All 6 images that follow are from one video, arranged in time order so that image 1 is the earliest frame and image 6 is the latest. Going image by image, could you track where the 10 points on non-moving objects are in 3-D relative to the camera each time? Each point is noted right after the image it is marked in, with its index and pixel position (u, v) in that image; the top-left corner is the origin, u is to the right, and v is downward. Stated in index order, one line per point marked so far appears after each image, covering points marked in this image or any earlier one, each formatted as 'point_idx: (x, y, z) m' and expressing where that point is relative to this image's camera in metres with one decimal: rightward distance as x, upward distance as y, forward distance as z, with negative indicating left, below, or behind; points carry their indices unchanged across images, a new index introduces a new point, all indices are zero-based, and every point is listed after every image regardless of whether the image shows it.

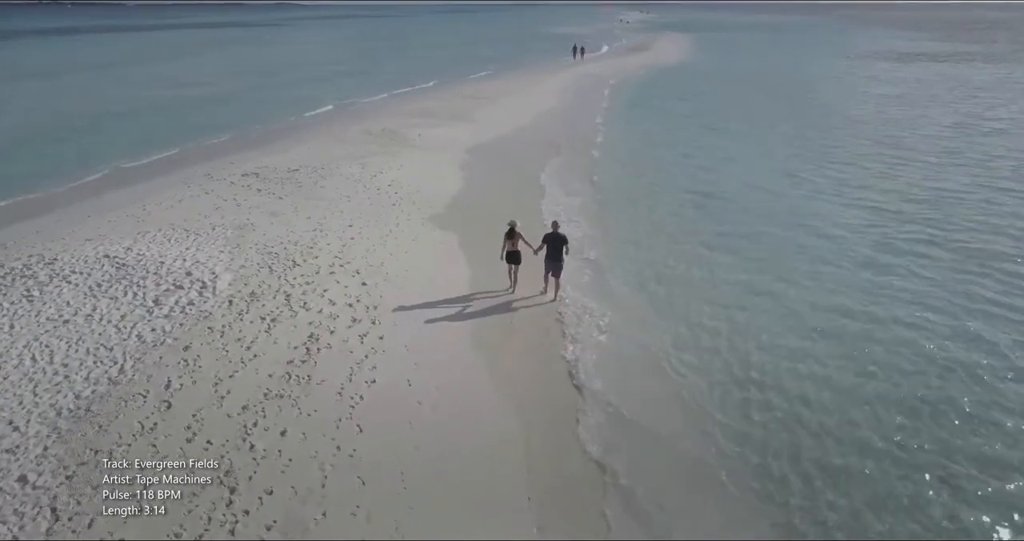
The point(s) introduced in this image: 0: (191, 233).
0: (-7.4, +0.9, +13.4) m
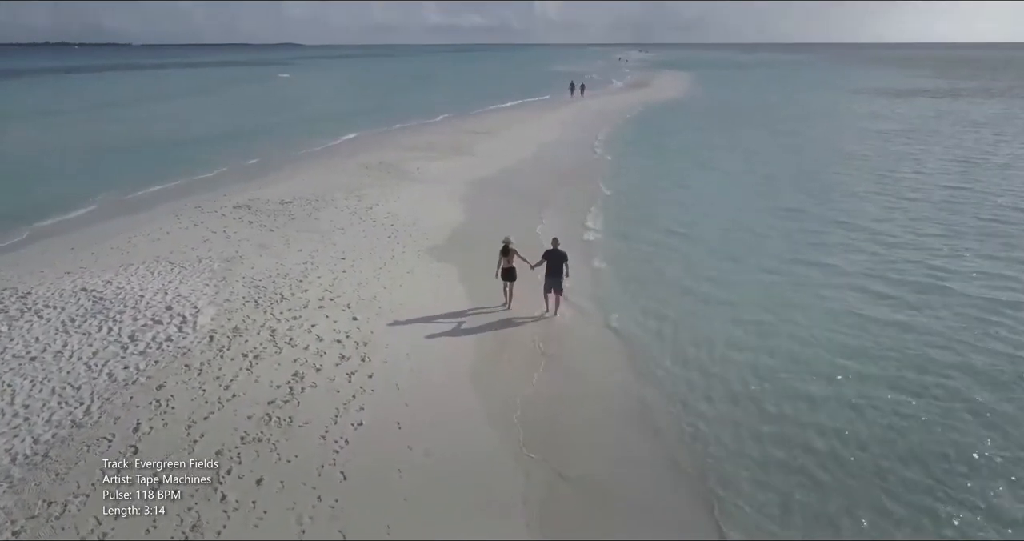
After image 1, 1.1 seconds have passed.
0: (-7.4, +0.1, +12.9) m
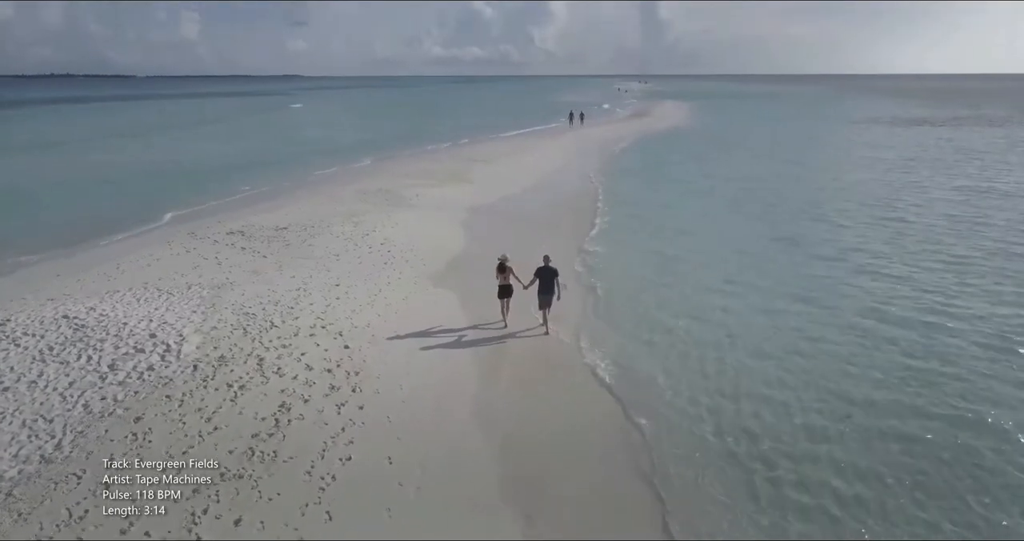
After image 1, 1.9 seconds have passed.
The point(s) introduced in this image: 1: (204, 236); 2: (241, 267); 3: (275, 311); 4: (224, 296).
0: (-7.5, -0.5, +12.5) m
1: (-8.9, +1.0, +16.9) m
2: (-6.7, +0.1, +14.3) m
3: (-4.8, -0.8, +12.0) m
4: (-6.2, -0.5, +12.5) m
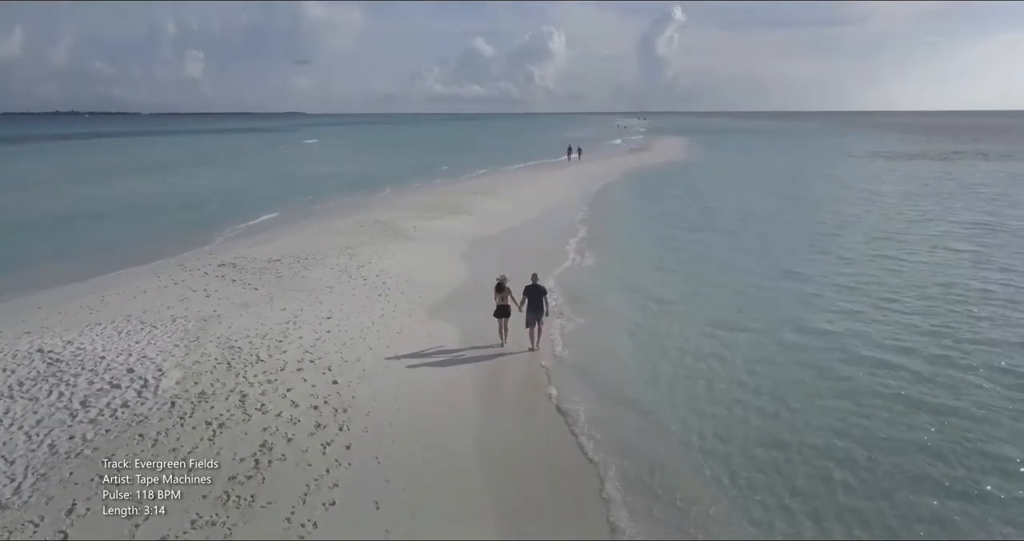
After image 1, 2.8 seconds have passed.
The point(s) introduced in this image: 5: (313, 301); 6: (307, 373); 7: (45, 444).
0: (-7.5, -1.1, +12.0) m
1: (-9.0, +0.1, +16.5) m
2: (-6.7, -0.7, +13.9) m
3: (-4.9, -1.4, +11.5) m
4: (-6.2, -1.2, +12.0) m
5: (-4.8, -0.7, +14.1) m
6: (-3.7, -1.8, +10.5) m
7: (-6.5, -2.4, +8.1) m
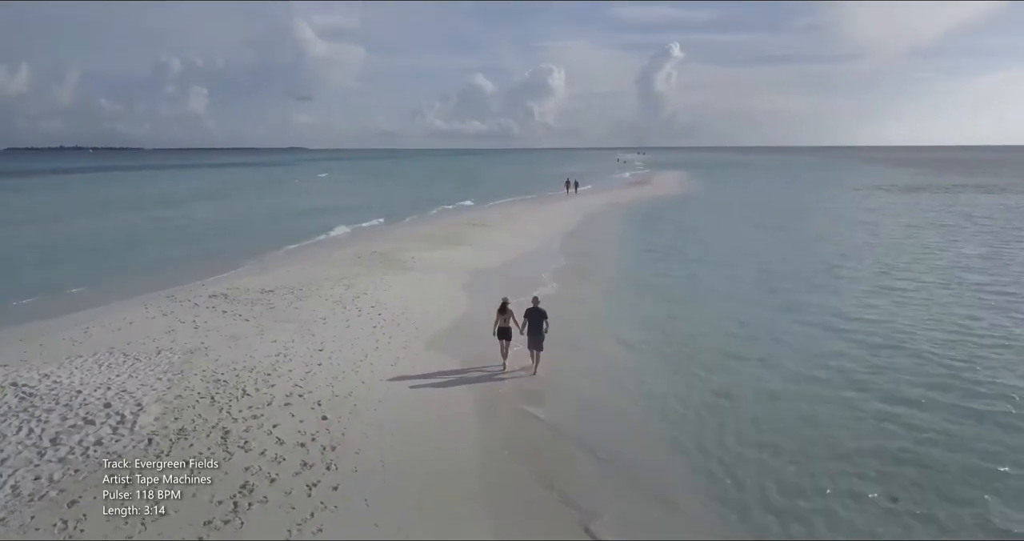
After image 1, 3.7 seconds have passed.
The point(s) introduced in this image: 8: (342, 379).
0: (-7.5, -1.7, +11.5) m
1: (-9.0, -0.8, +16.1) m
2: (-6.7, -1.4, +13.4) m
3: (-4.9, -2.0, +10.9) m
4: (-6.2, -1.8, +11.5) m
5: (-4.8, -1.5, +13.6) m
6: (-3.7, -2.3, +9.9) m
7: (-6.5, -2.8, +7.5) m
8: (-3.3, -2.1, +11.3) m
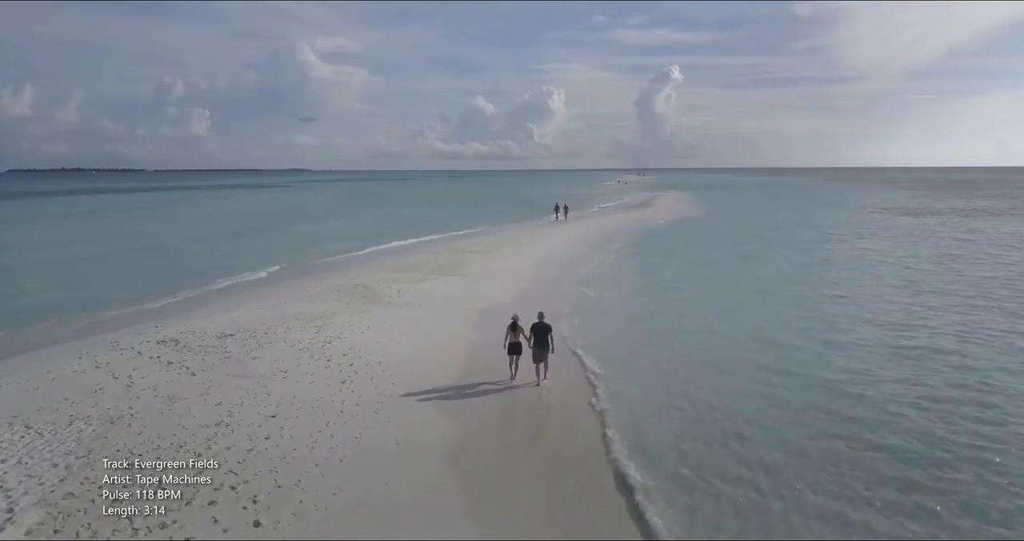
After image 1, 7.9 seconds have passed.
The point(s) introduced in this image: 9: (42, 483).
0: (-7.7, -2.6, +9.3) m
1: (-9.1, -1.8, +13.9) m
2: (-6.8, -2.3, +11.2) m
3: (-5.0, -2.8, +8.7) m
4: (-6.4, -2.6, +9.3) m
5: (-4.9, -2.4, +11.4) m
6: (-3.8, -3.1, +7.7) m
7: (-6.6, -3.5, +5.3) m
8: (-3.4, -2.9, +9.1) m
9: (-6.4, -2.8, +7.9) m
